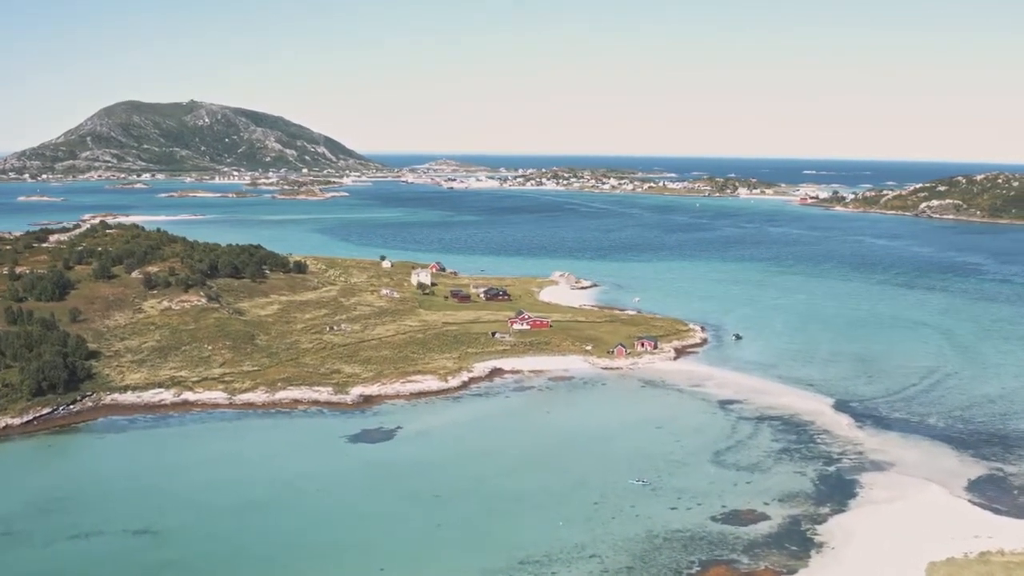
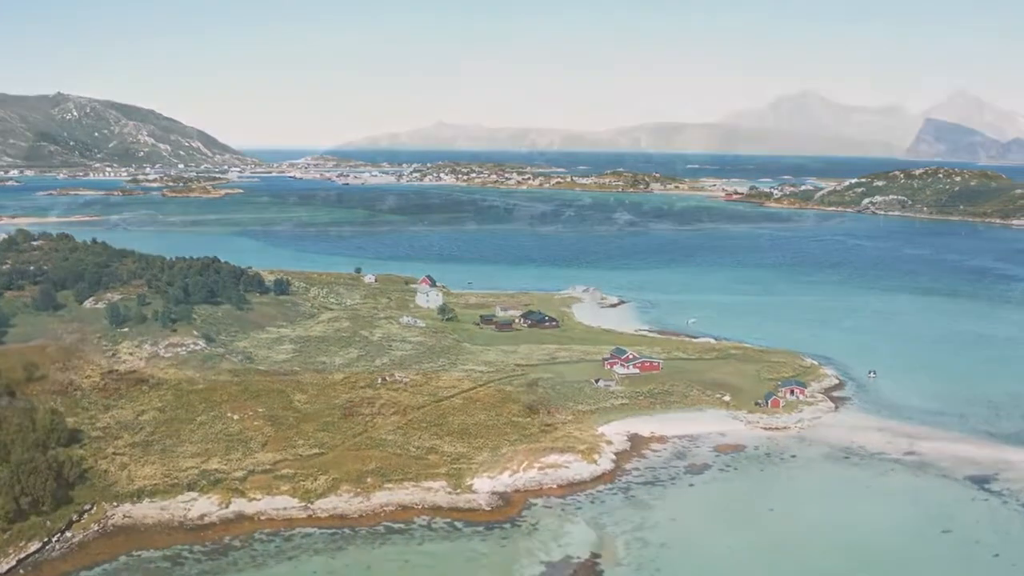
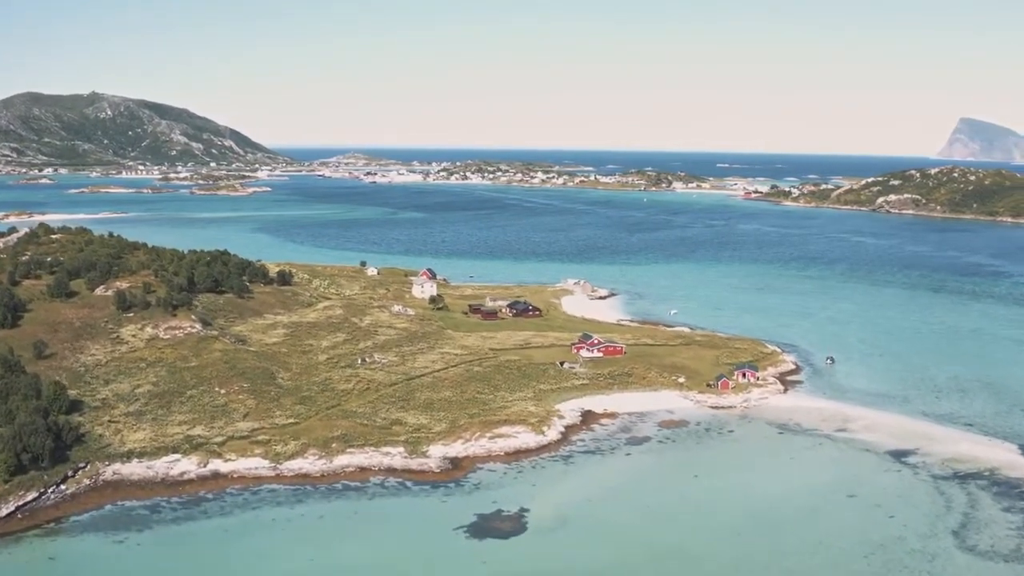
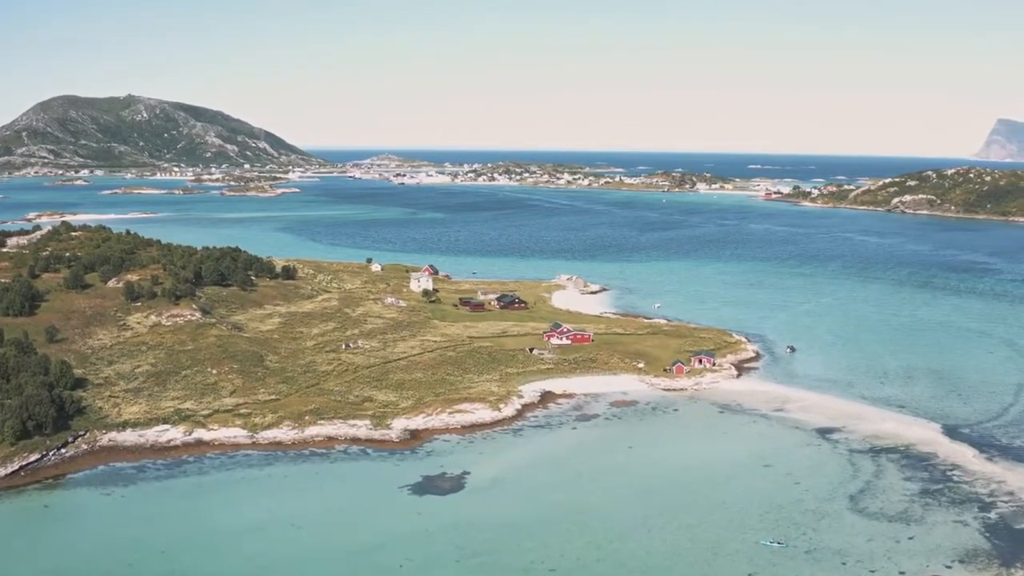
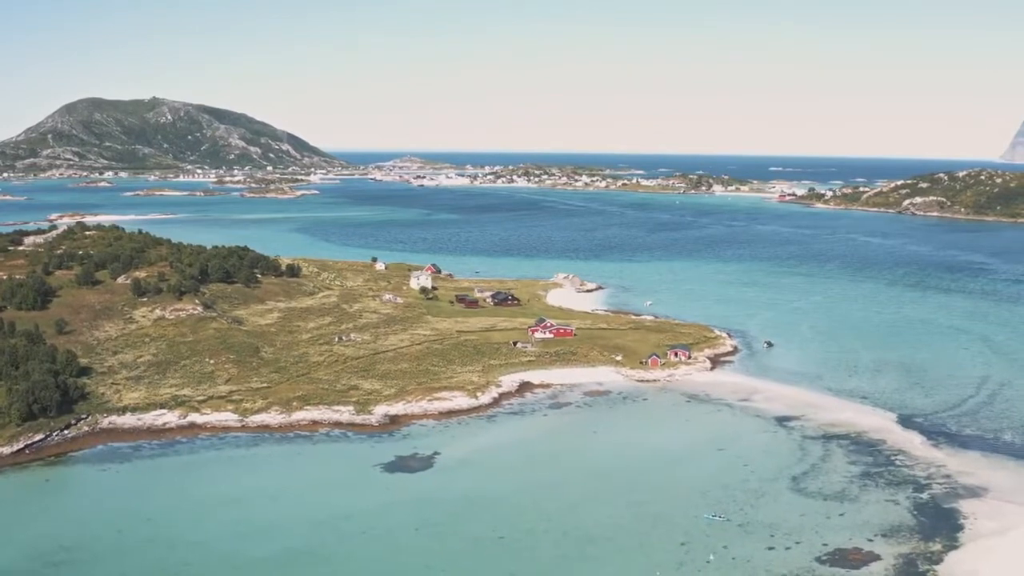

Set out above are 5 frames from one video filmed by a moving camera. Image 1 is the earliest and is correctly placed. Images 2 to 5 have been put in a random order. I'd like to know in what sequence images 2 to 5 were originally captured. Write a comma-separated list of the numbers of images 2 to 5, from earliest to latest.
5, 4, 3, 2
